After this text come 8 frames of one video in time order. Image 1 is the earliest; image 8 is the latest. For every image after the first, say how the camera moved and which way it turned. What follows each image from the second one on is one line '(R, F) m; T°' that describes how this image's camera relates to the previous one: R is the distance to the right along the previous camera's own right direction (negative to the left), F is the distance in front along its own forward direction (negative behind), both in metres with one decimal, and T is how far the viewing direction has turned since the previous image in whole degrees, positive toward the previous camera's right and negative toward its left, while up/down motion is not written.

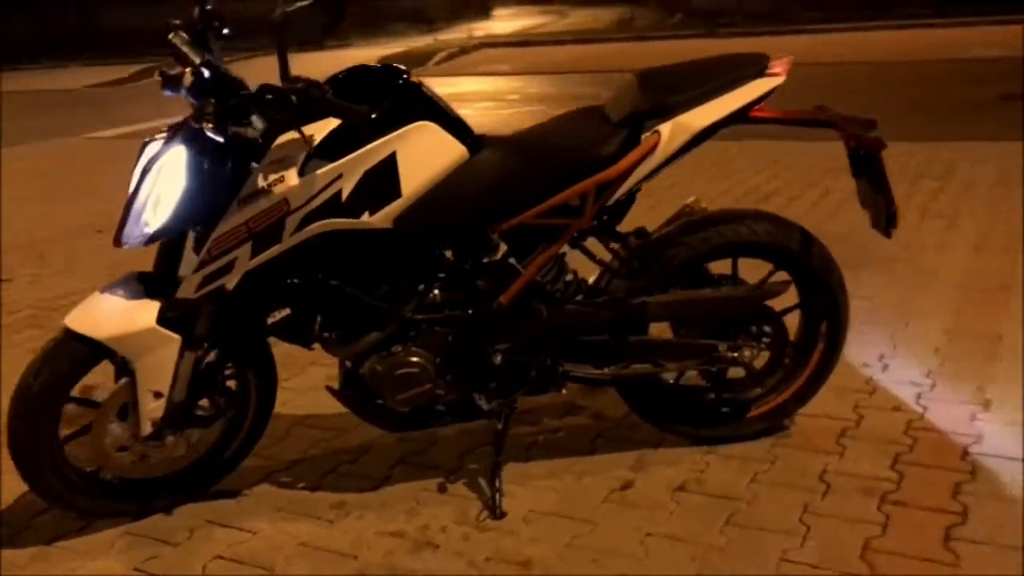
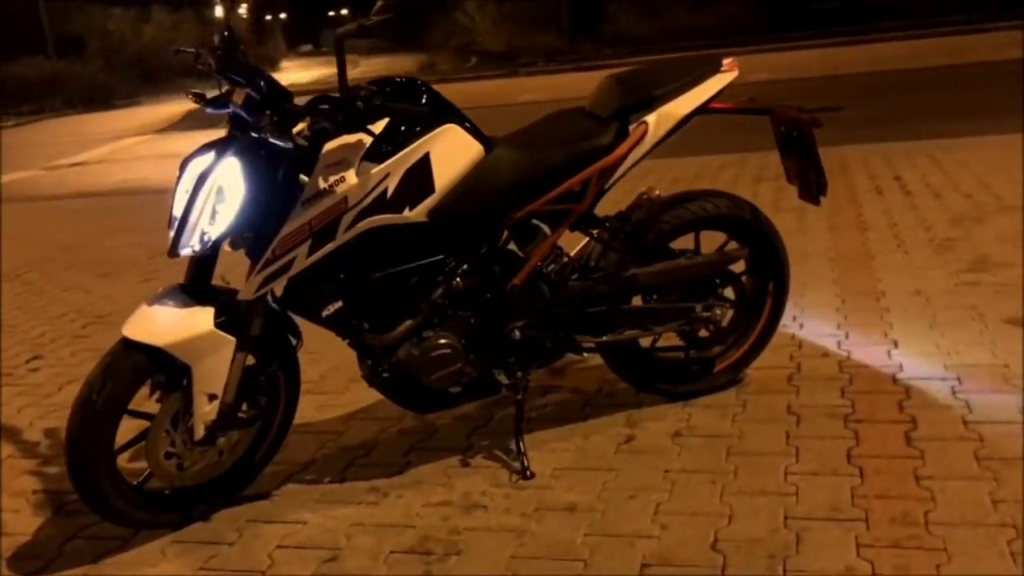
(-0.8, -0.3) m; +11°
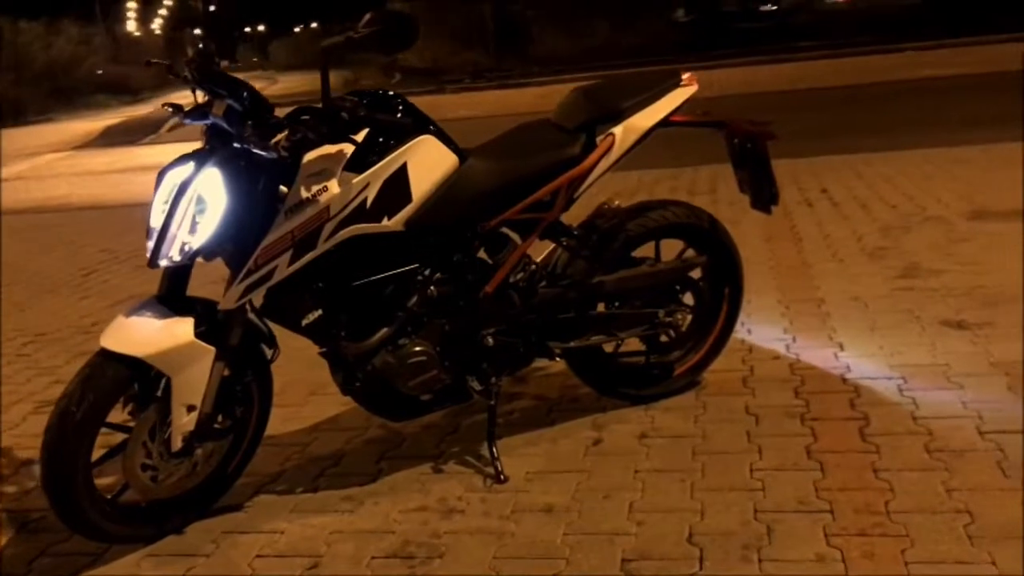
(-0.2, -0.1) m; +5°
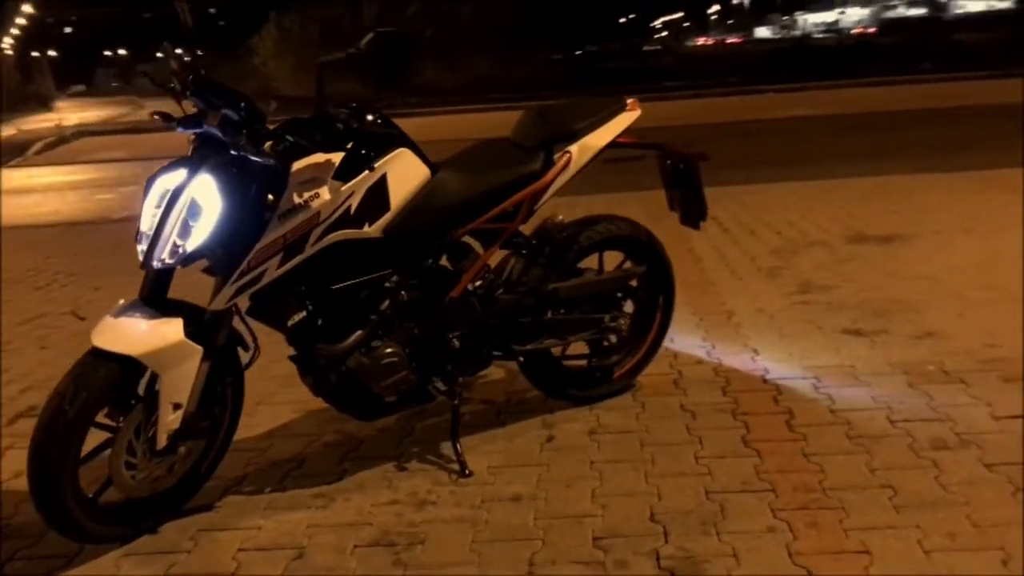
(-0.4, -0.2) m; +8°
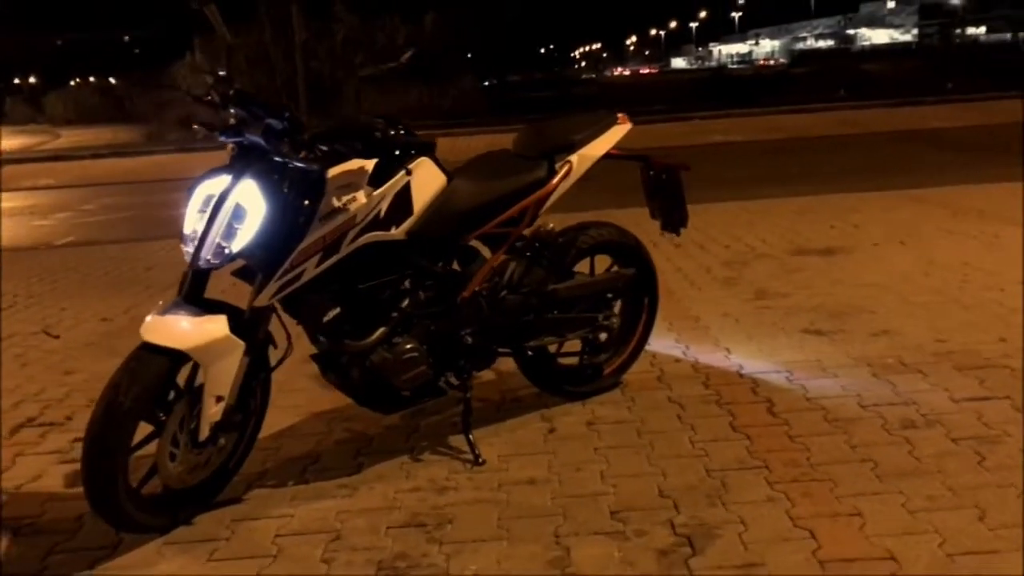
(-0.4, -0.3) m; +4°
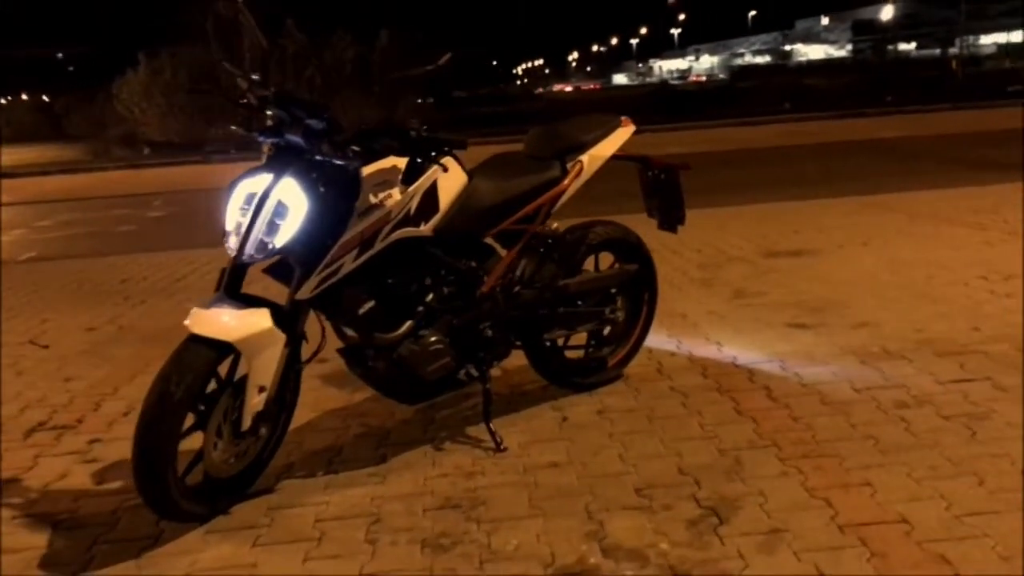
(-0.3, -0.2) m; +3°
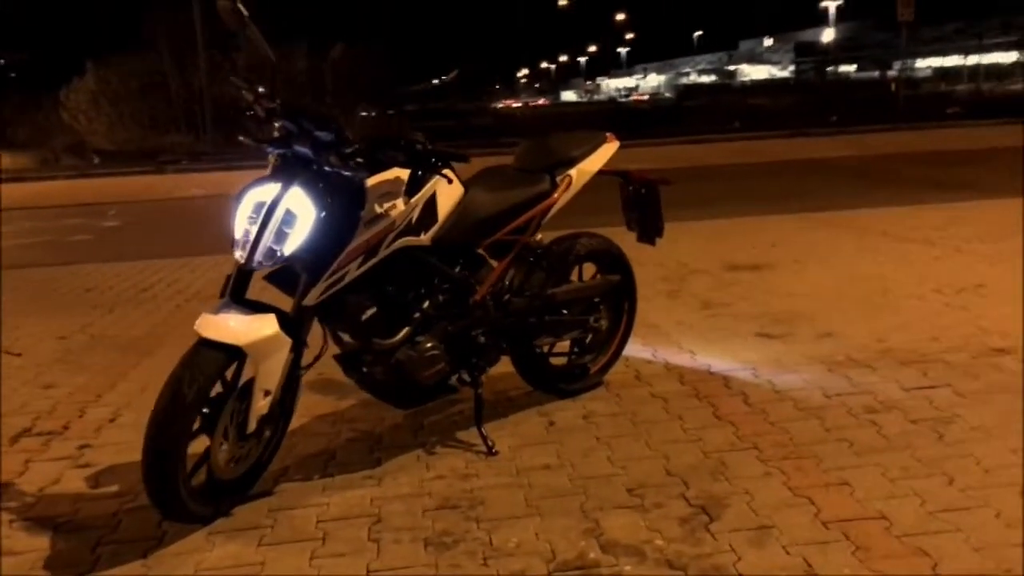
(-0.2, -0.1) m; +3°
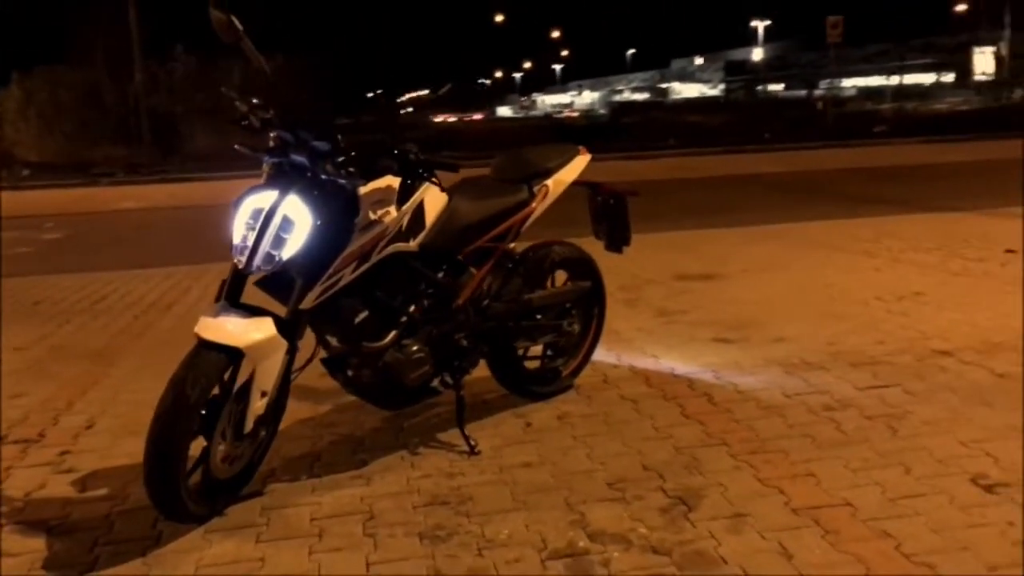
(-0.2, -0.2) m; +4°
